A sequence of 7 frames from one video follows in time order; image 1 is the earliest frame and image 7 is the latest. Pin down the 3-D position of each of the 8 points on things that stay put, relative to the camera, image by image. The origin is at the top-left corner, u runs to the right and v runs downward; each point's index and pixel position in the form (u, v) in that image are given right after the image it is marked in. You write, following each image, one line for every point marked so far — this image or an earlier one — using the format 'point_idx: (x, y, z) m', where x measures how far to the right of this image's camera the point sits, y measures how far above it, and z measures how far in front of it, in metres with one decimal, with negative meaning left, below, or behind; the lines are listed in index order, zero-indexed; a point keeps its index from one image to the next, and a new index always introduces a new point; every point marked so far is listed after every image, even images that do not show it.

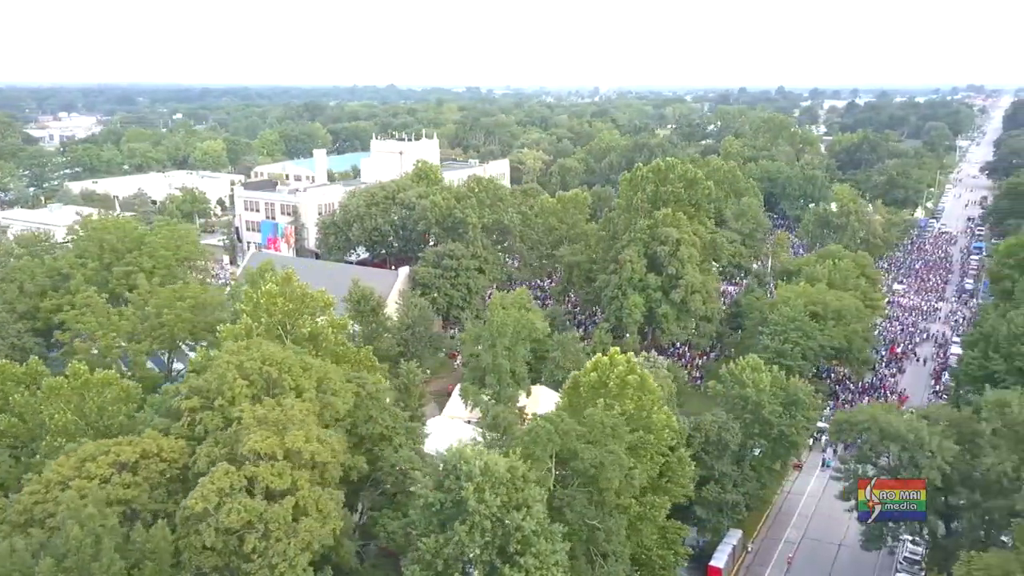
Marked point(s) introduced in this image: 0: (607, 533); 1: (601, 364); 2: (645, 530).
0: (+1.8, -4.5, +15.0) m
1: (+2.0, -1.8, +18.6) m
2: (+2.9, -5.3, +17.7) m
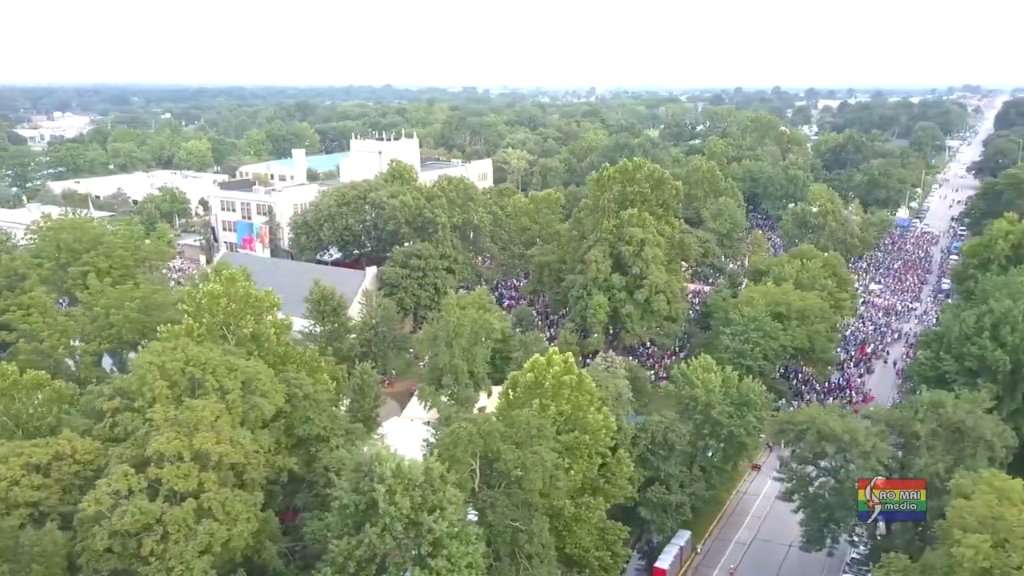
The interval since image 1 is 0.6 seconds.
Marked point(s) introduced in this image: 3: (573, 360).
0: (+0.3, -4.5, +14.9) m
1: (+0.5, -1.8, +18.5) m
2: (+1.5, -5.3, +17.6) m
3: (+1.4, -1.7, +18.7) m
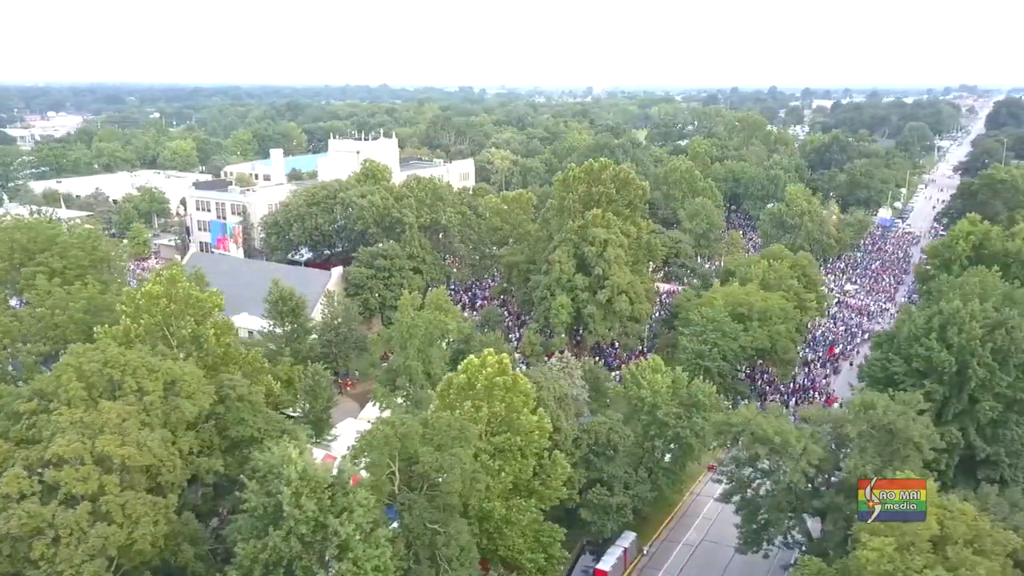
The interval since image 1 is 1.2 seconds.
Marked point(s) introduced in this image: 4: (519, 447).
0: (-1.2, -4.5, +14.8) m
1: (-1.0, -1.8, +18.4) m
2: (0.0, -5.3, +17.5) m
3: (-0.1, -1.7, +18.6) m
4: (+0.1, -3.5, +17.8) m
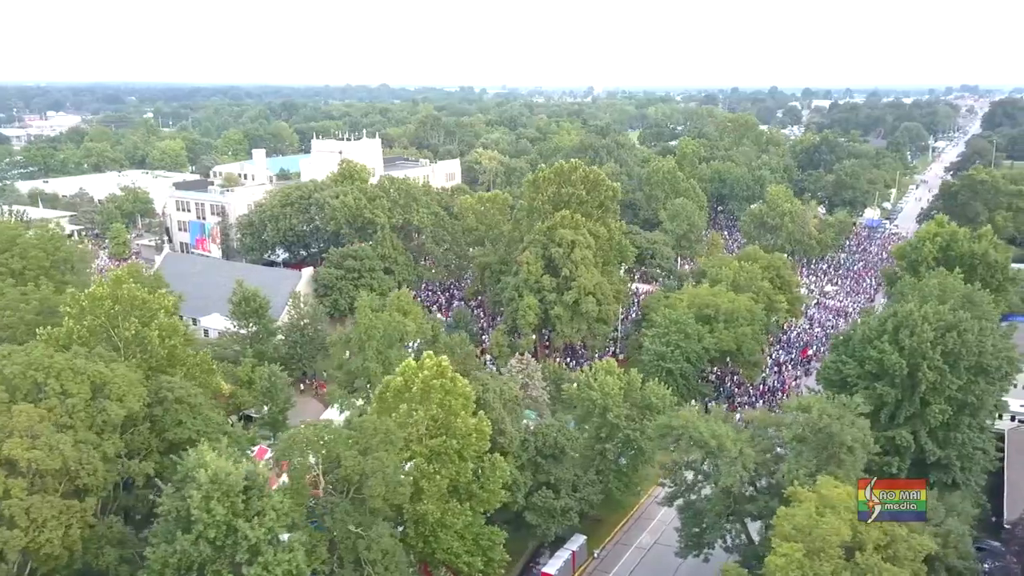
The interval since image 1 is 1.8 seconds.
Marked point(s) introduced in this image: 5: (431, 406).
0: (-2.6, -4.6, +14.7) m
1: (-2.4, -1.8, +18.3) m
2: (-1.4, -5.4, +17.4) m
3: (-1.5, -1.7, +18.5) m
4: (-1.3, -3.5, +17.7) m
5: (-1.8, -2.6, +17.9) m
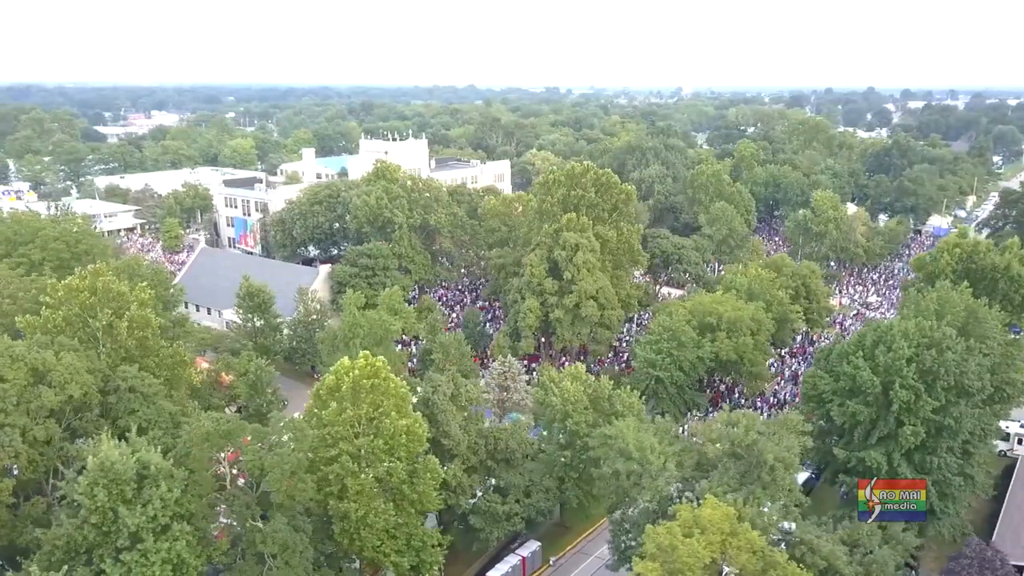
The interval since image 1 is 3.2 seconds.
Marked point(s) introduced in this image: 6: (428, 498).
0: (-4.5, -4.6, +15.0) m
1: (-3.9, -1.8, +18.5) m
2: (-3.1, -5.4, +17.6) m
3: (-3.0, -1.7, +18.6) m
4: (-2.9, -3.6, +17.8) m
5: (-3.4, -2.6, +18.1) m
6: (-1.9, -4.8, +18.3) m
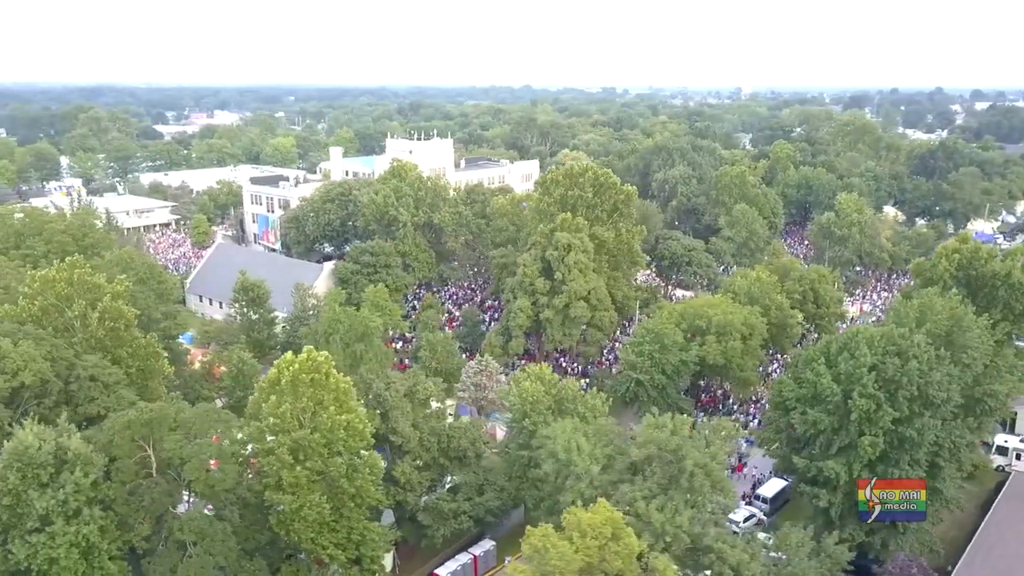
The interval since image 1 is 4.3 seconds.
0: (-6.2, -4.4, +15.3) m
1: (-5.3, -1.7, +18.8) m
2: (-4.6, -5.3, +17.8) m
3: (-4.4, -1.7, +18.8) m
4: (-4.3, -3.5, +18.0) m
5: (-4.8, -2.5, +18.4) m
6: (-3.4, -4.7, +18.4) m
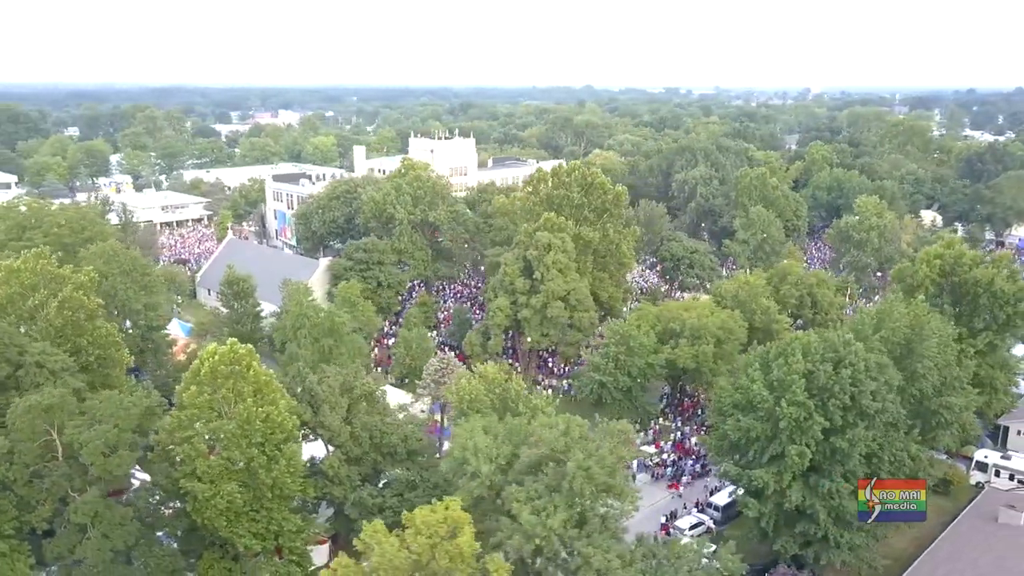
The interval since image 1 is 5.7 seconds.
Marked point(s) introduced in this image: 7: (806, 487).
0: (-8.4, -4.3, +15.8) m
1: (-7.2, -1.5, +19.2) m
2: (-6.7, -5.1, +18.2) m
3: (-6.3, -1.5, +19.2) m
4: (-6.4, -3.3, +18.4) m
5: (-6.7, -2.4, +18.8) m
6: (-5.4, -4.5, +18.7) m
7: (+6.9, -4.7, +19.2) m
